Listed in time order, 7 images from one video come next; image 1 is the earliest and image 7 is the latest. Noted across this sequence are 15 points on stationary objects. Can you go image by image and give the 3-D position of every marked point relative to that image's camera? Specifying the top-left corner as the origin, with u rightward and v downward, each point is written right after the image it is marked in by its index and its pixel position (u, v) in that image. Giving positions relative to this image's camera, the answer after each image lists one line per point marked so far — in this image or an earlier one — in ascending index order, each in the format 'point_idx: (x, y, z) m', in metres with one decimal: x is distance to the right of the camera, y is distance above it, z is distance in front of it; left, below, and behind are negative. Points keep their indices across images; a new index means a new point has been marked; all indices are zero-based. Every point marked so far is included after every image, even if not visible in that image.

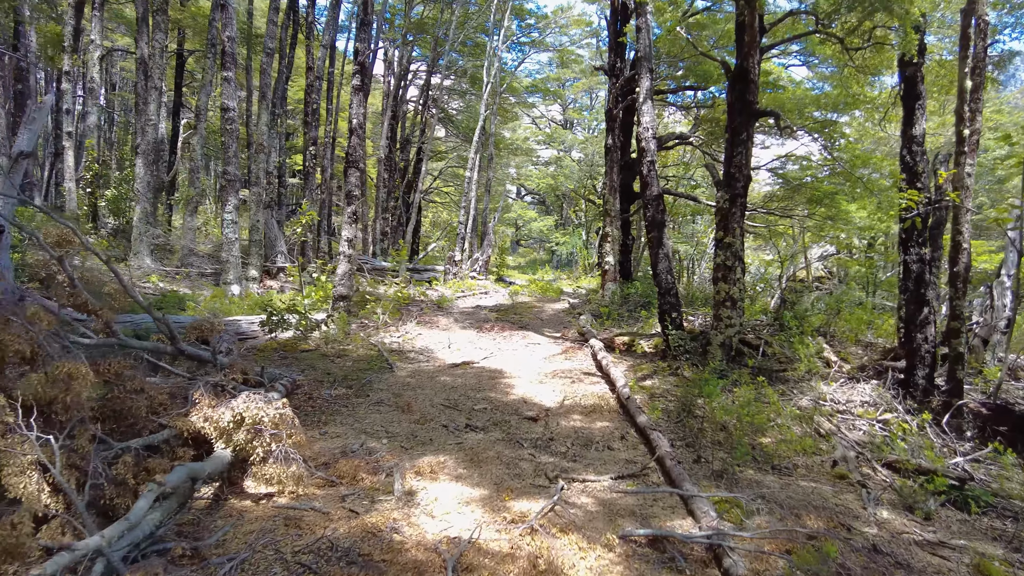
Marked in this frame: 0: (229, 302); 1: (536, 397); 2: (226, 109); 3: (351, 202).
0: (-4.1, -0.2, +9.4) m
1: (+0.2, -1.0, +5.7) m
2: (-4.5, +2.8, +10.2) m
3: (-2.0, +1.1, +7.9) m
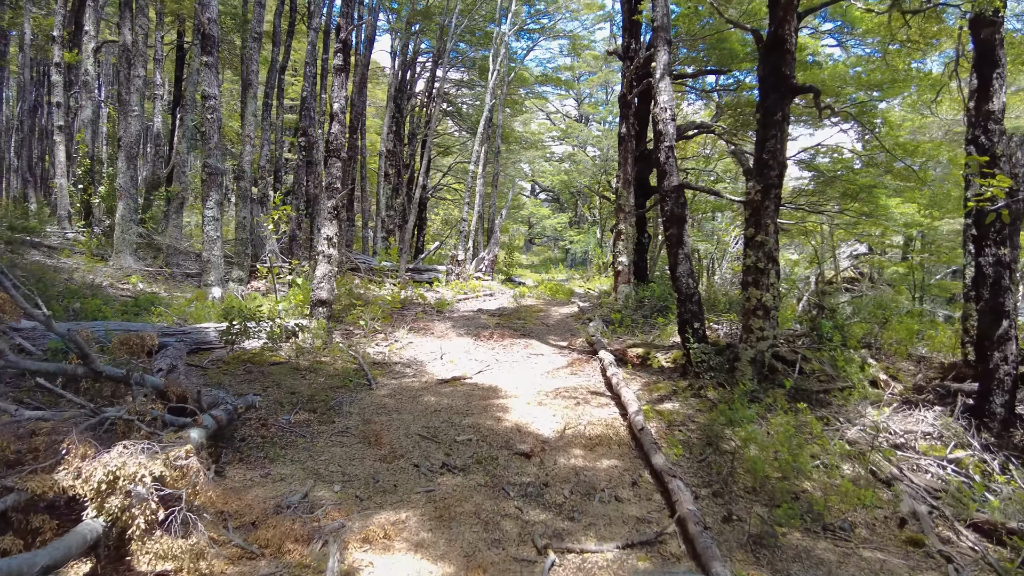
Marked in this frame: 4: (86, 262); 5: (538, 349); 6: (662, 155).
0: (-4.1, -0.2, +8.7) m
1: (+0.1, -1.0, +4.8) m
2: (-4.5, +2.8, +9.4) m
3: (-2.0, +1.0, +7.0) m
4: (-7.3, +0.4, +11.0) m
5: (+0.3, -0.7, +7.3) m
6: (+1.4, +1.2, +5.9) m
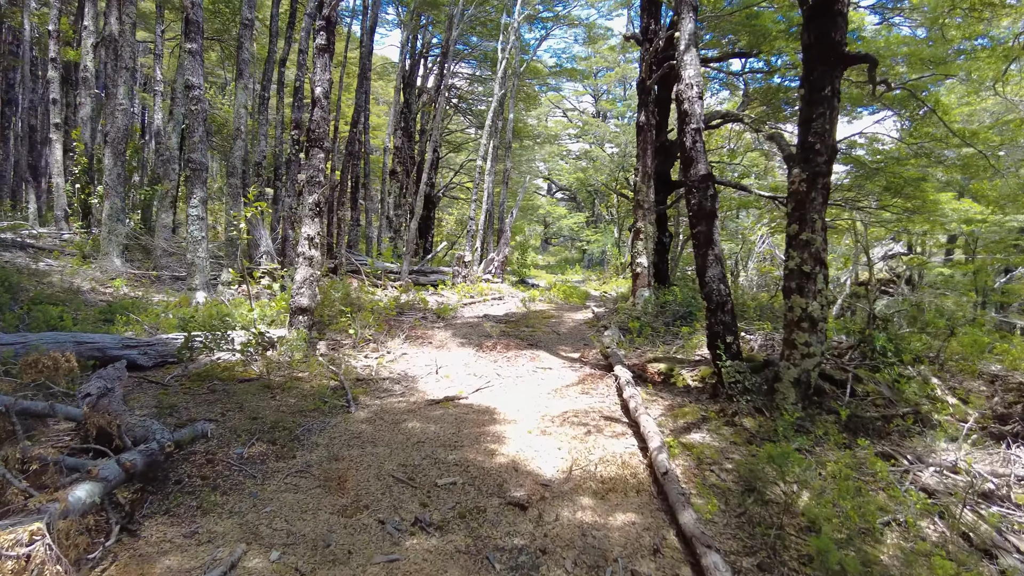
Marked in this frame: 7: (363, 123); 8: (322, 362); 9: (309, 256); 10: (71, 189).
0: (-4.0, -0.3, +8.0) m
1: (+0.1, -1.1, +4.0) m
2: (-4.4, +2.7, +8.7) m
3: (-2.0, +1.0, +6.3) m
4: (-7.2, +0.4, +10.4) m
5: (+0.3, -0.8, +6.5) m
6: (+1.4, +1.2, +5.1) m
7: (-3.4, +3.7, +14.5) m
8: (-1.8, -0.7, +6.0) m
9: (-2.0, +0.3, +6.3) m
10: (-10.5, +2.4, +15.3) m
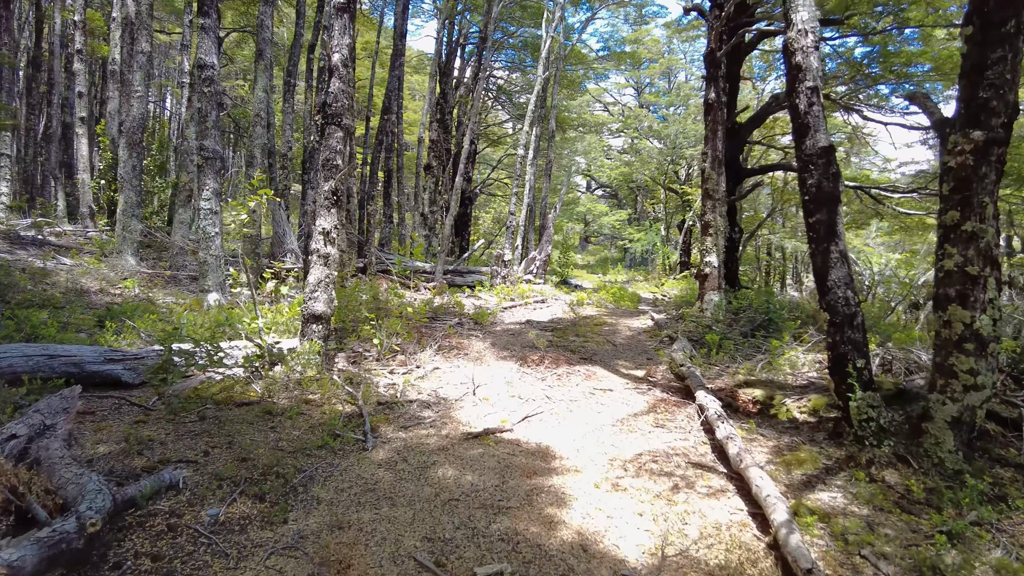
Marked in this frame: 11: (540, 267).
0: (-3.5, -0.3, +7.1) m
1: (+0.4, -1.1, +2.9) m
2: (-3.8, +2.7, +7.9) m
3: (-1.5, +0.9, +5.3) m
4: (-6.5, +0.4, +9.7) m
5: (+0.8, -0.8, +5.4) m
6: (+1.8, +1.1, +3.9) m
7: (-2.5, +3.7, +13.6) m
8: (-1.4, -0.7, +5.0) m
9: (-1.5, +0.3, +5.3) m
10: (-9.6, +2.4, +14.8) m
11: (+0.6, +0.4, +13.0) m
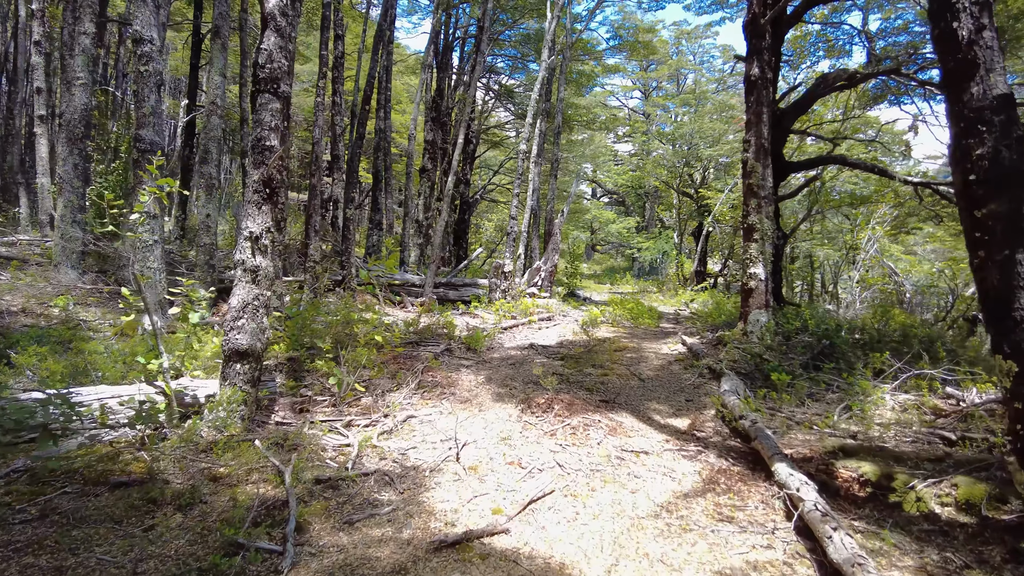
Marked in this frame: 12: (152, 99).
0: (-3.5, -0.5, +5.7) m
1: (+0.4, -1.2, +1.4) m
2: (-3.8, +2.5, +6.5) m
3: (-1.5, +0.8, +3.9) m
4: (-6.5, +0.1, +8.4) m
5: (+0.8, -0.9, +4.0) m
6: (+1.7, +1.0, +2.5) m
7: (-2.5, +3.4, +12.3) m
8: (-1.4, -0.9, +3.6) m
9: (-1.6, +0.1, +3.9) m
10: (-9.5, +2.1, +13.5) m
11: (+0.6, +0.2, +11.6) m
12: (-3.8, +2.0, +6.7) m
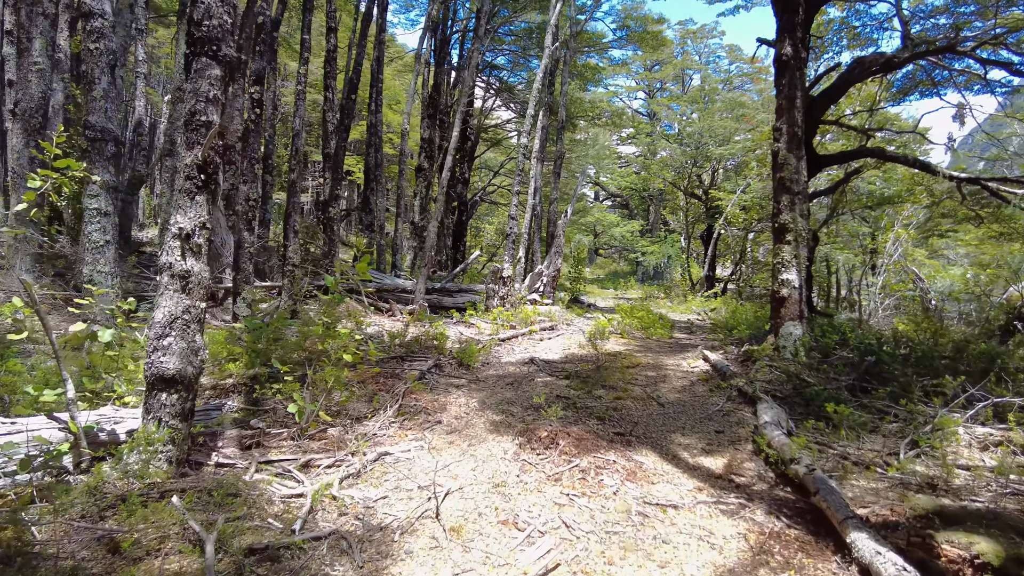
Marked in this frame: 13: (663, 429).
0: (-3.5, -0.5, +4.9) m
1: (+0.4, -1.3, +0.7) m
2: (-3.8, +2.5, +5.8) m
3: (-1.6, +0.7, +3.2) m
4: (-6.5, +0.1, +7.6) m
5: (+0.7, -1.0, +3.2) m
6: (+1.7, +1.0, +1.7) m
7: (-2.5, +3.3, +11.5) m
8: (-1.4, -0.9, +2.8) m
9: (-1.6, +0.1, +3.2) m
10: (-9.5, +2.0, +12.8) m
11: (+0.6, +0.1, +10.8) m
12: (-3.8, +1.9, +5.9) m
13: (+1.0, -0.9, +4.2) m
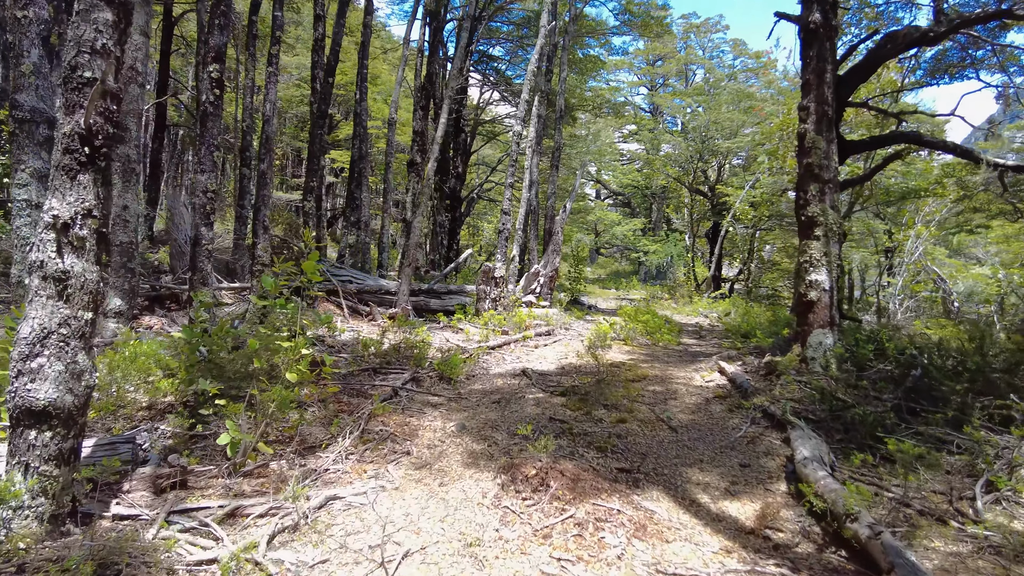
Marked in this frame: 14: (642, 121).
0: (-3.6, -0.6, +4.2) m
1: (+0.3, -1.3, 0.0) m
2: (-3.9, +2.4, +5.0) m
3: (-1.7, +0.7, +2.4) m
4: (-6.6, +0.1, +6.9) m
5: (+0.6, -1.0, +2.5) m
6: (+1.6, +0.9, +1.0) m
7: (-2.5, +3.3, +10.8) m
8: (-1.5, -0.9, +2.1) m
9: (-1.7, +0.1, +2.4) m
10: (-9.6, +2.0, +12.1) m
11: (+0.5, 0.0, +10.1) m
12: (-3.9, +1.9, +5.2) m
13: (+0.9, -0.9, +3.4) m
14: (+4.0, +5.2, +19.3) m
